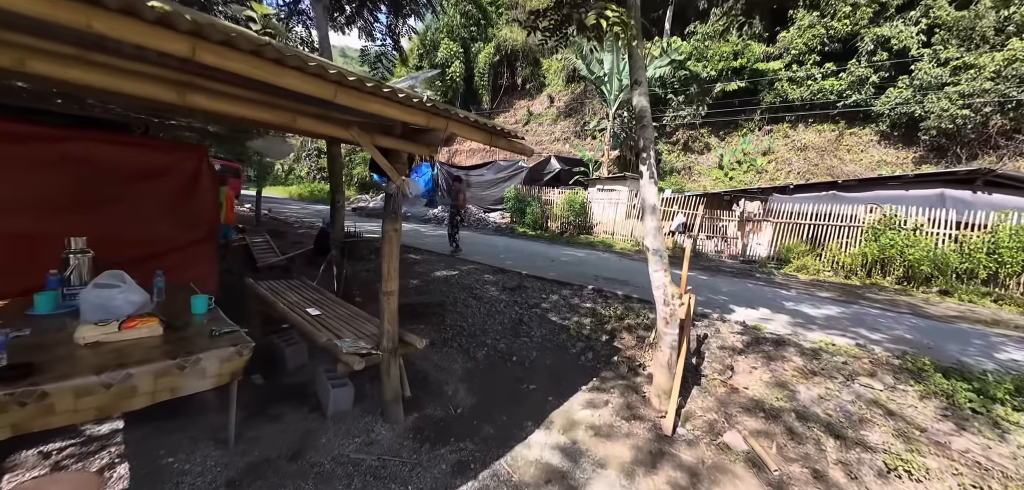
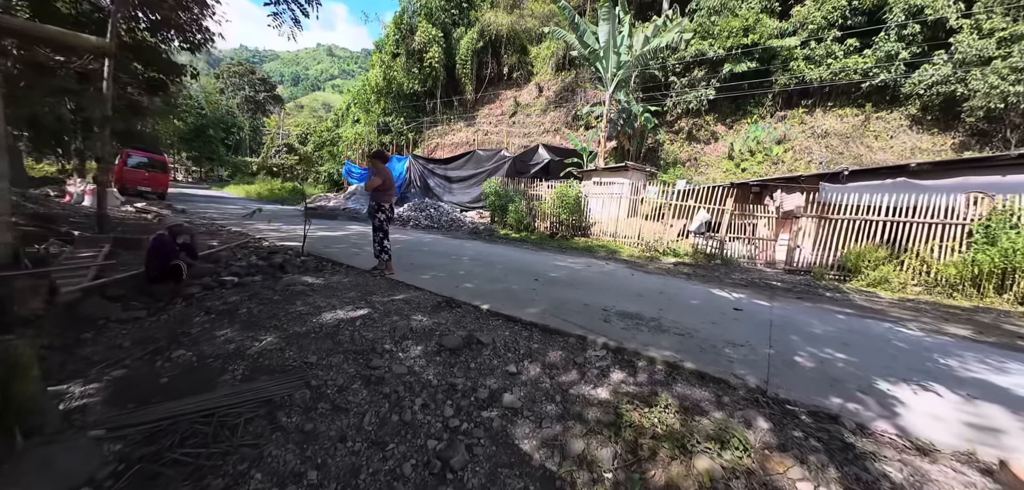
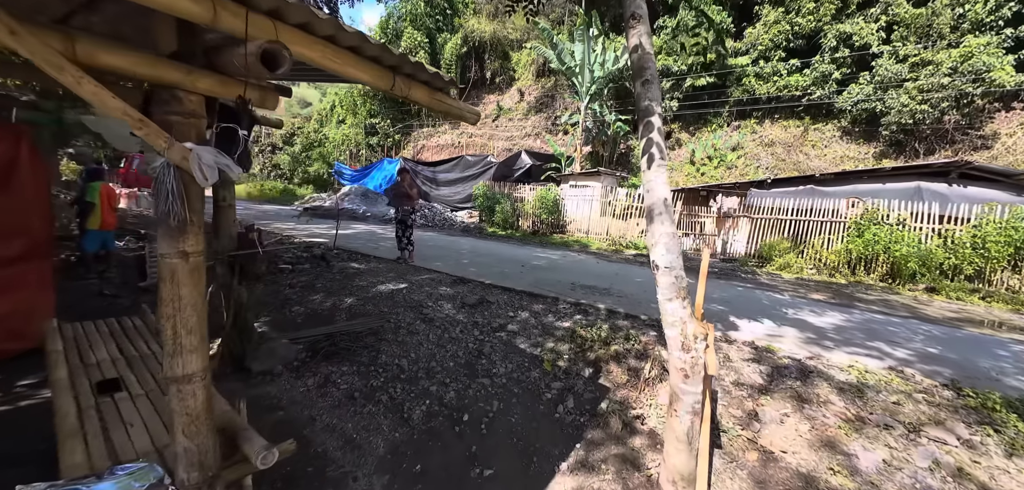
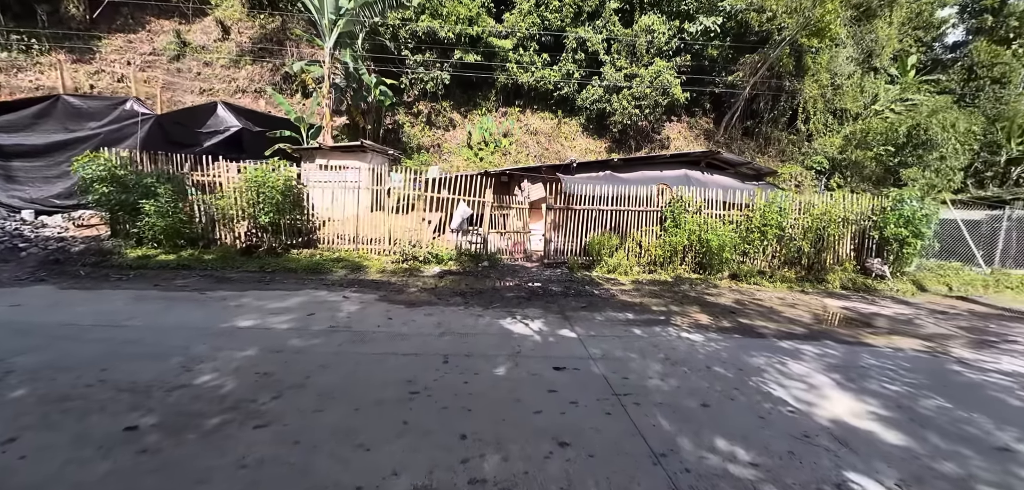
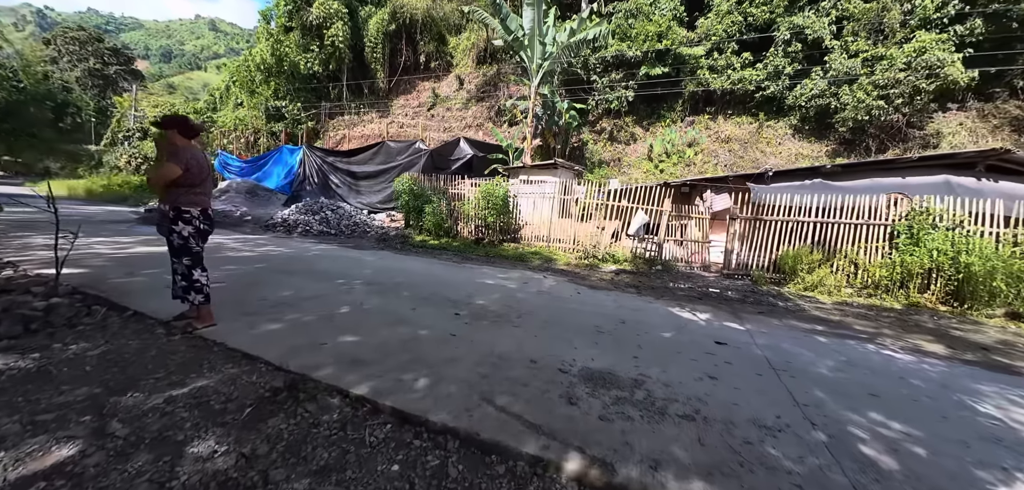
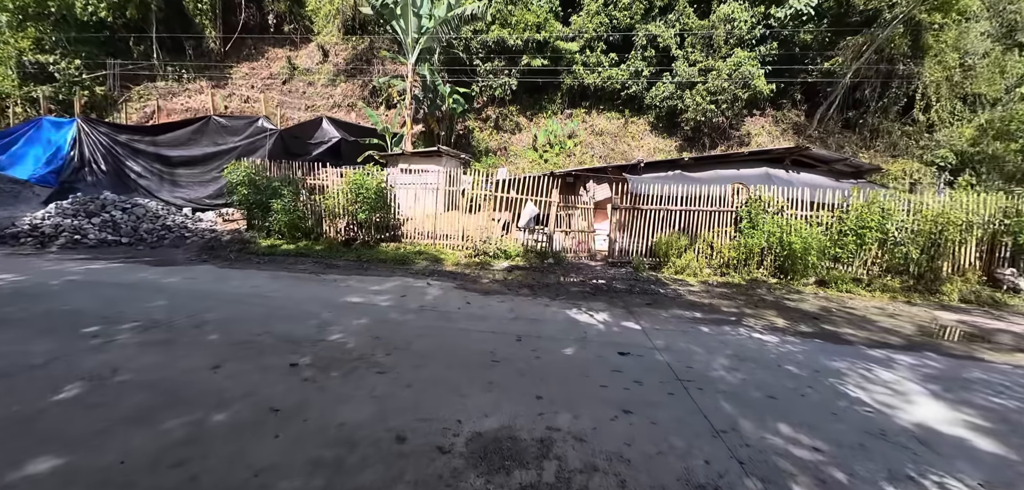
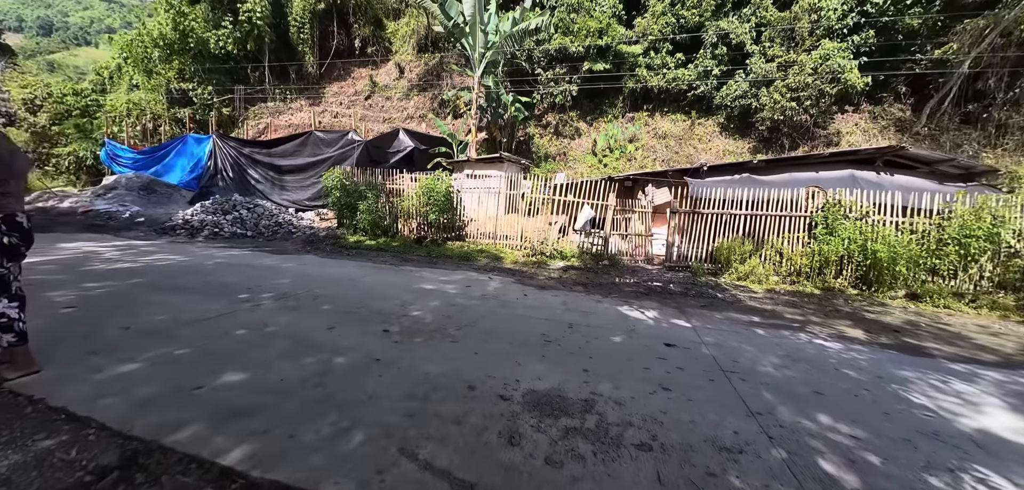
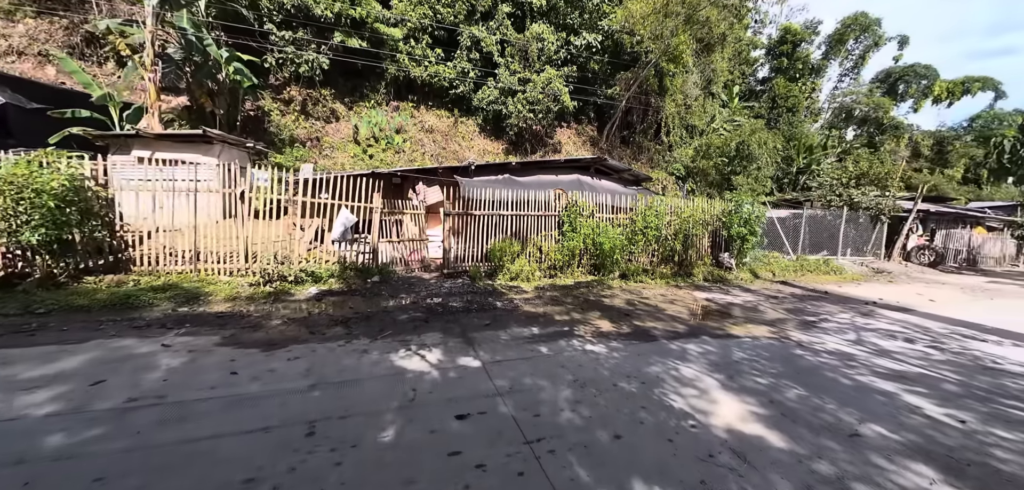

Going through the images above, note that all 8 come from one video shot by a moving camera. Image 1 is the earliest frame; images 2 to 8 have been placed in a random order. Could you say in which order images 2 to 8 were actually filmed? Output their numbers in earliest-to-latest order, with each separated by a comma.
3, 2, 5, 7, 6, 4, 8
